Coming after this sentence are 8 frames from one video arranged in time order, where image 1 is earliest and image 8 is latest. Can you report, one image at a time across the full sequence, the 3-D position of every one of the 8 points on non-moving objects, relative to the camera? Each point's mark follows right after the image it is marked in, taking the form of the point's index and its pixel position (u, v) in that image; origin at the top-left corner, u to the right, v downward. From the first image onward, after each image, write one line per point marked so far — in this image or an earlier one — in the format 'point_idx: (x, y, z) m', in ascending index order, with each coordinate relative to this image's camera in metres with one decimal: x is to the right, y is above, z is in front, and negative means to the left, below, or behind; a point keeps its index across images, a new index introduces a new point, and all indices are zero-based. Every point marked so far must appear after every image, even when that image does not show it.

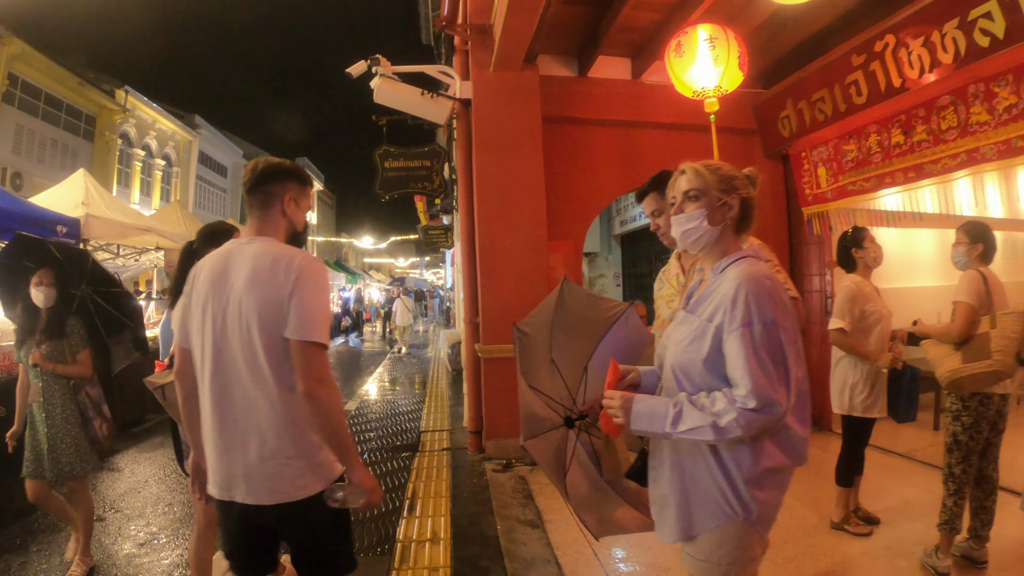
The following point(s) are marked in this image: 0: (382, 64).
0: (-1.4, +2.4, +5.7) m
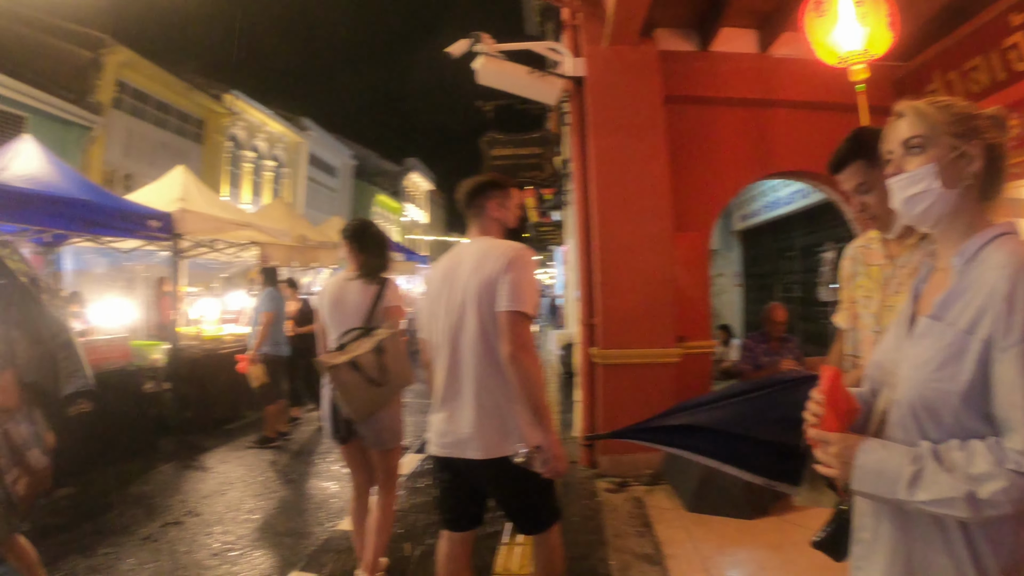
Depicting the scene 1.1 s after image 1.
0: (-0.3, +2.5, +5.4) m
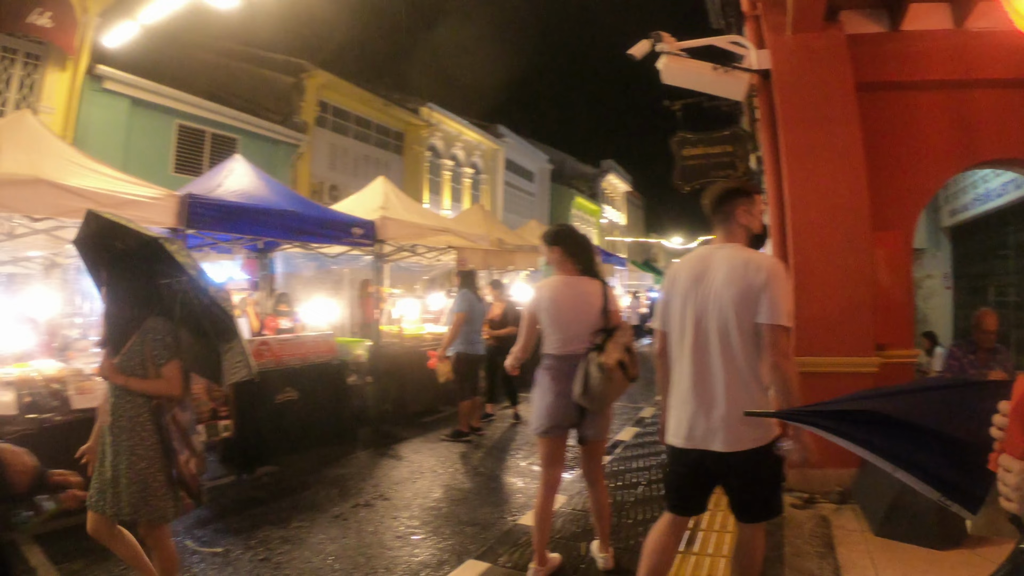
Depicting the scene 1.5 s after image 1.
0: (+1.5, +2.4, +5.2) m
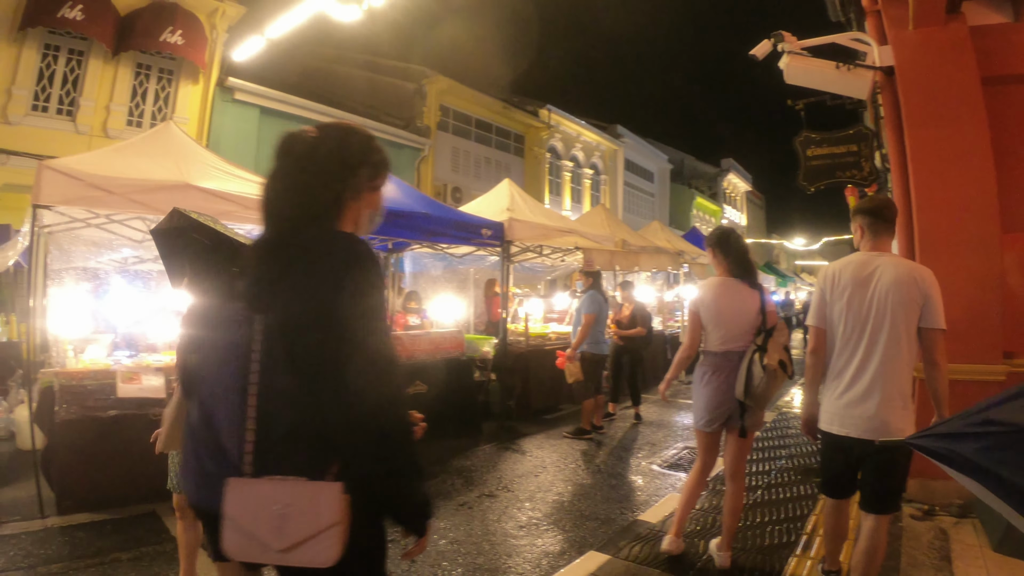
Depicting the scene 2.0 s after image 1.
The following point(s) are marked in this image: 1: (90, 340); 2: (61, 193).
0: (+2.6, +2.4, +5.1) m
1: (-4.0, -0.5, +5.1) m
2: (-3.3, +0.6, +3.6) m
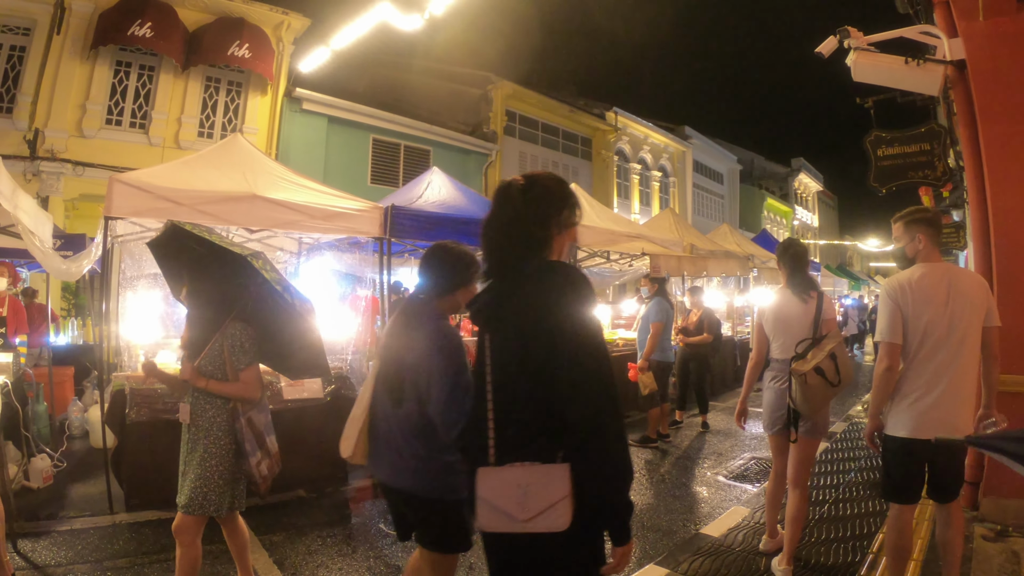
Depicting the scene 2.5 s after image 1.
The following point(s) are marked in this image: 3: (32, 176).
0: (+3.2, +2.4, +5.0) m
1: (-3.4, -0.6, +5.3) m
2: (-2.8, +0.6, +3.8) m
3: (-8.2, +1.9, +9.2) m
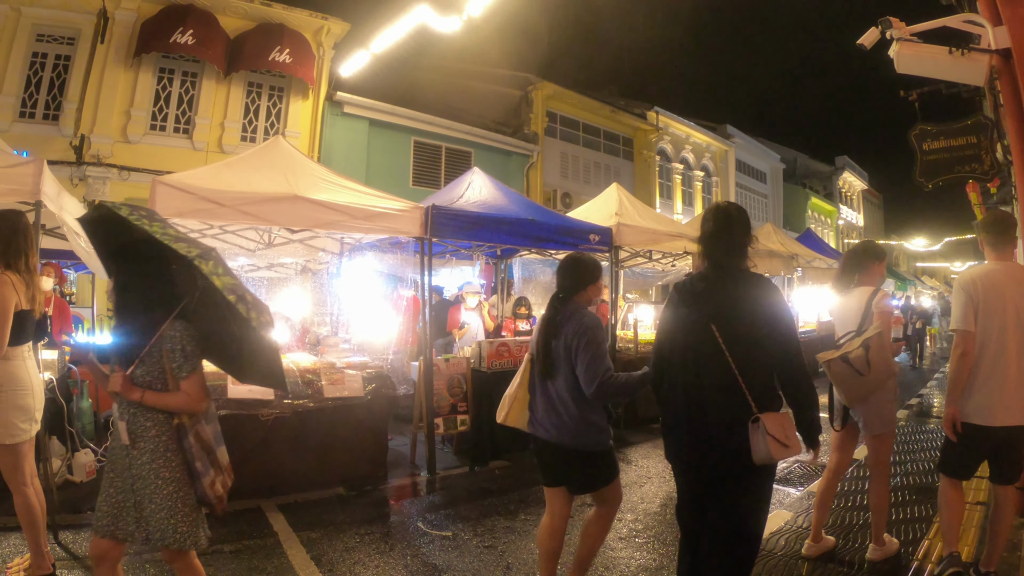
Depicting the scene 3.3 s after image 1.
0: (+3.5, +2.4, +4.8) m
1: (-3.0, -0.6, +5.4) m
2: (-2.4, +0.6, +3.9) m
3: (-7.7, +1.9, +9.5) m
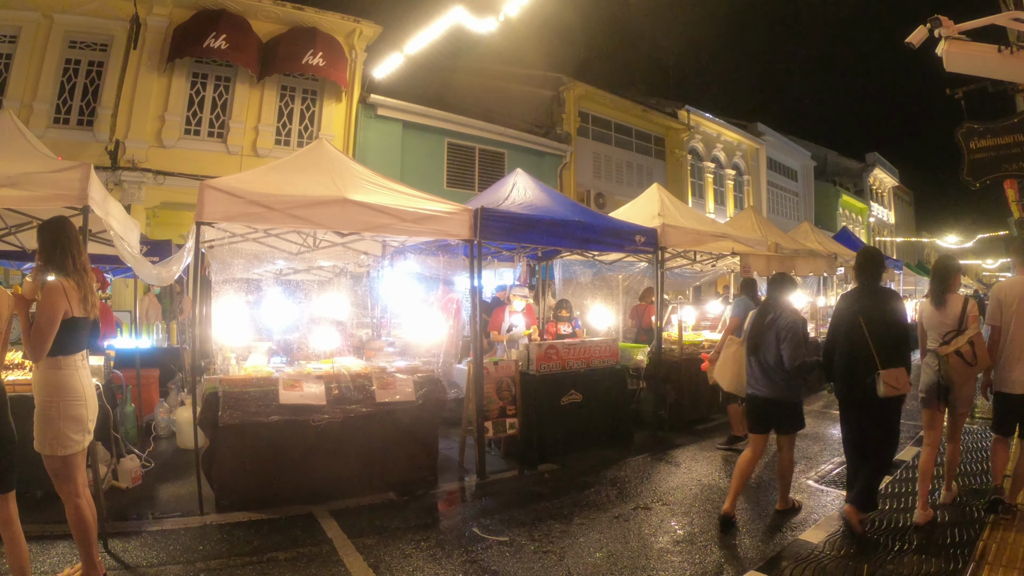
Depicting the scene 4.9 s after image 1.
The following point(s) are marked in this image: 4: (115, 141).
0: (+3.9, +2.4, +4.8) m
1: (-2.7, -0.6, +5.4) m
2: (-2.1, +0.6, +3.9) m
3: (-7.3, +1.8, +9.6) m
4: (-7.3, +2.7, +9.7) m
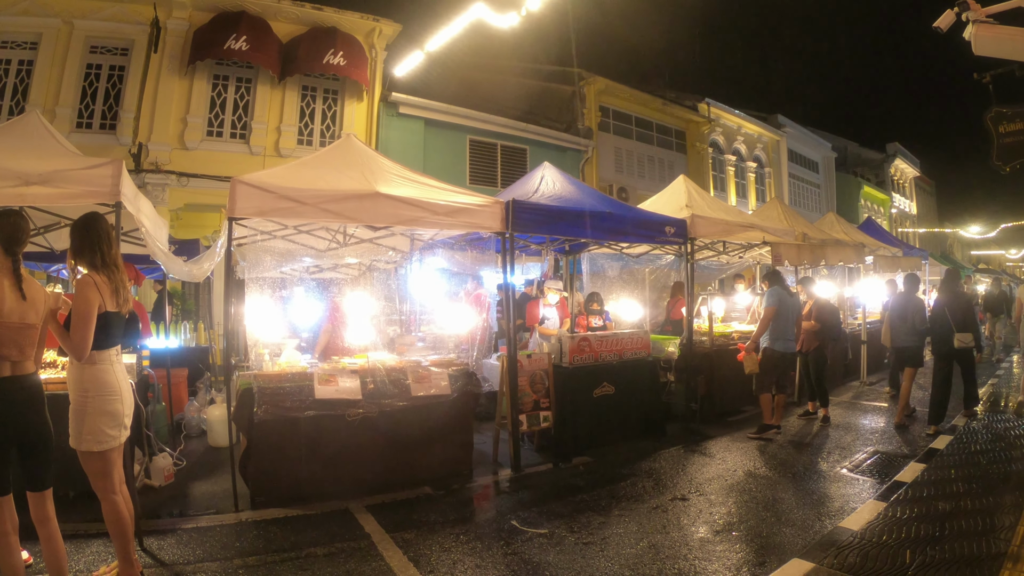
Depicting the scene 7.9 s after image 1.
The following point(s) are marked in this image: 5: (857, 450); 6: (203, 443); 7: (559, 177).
0: (+4.1, +2.5, +4.7) m
1: (-2.4, -0.6, +5.4) m
2: (-1.8, +0.6, +3.9) m
3: (-7.0, +1.8, +9.7) m
4: (-7.0, +2.6, +9.8) m
5: (+3.5, -1.7, +5.5) m
6: (-3.5, -1.7, +6.1) m
7: (+0.4, +1.1, +5.4) m
